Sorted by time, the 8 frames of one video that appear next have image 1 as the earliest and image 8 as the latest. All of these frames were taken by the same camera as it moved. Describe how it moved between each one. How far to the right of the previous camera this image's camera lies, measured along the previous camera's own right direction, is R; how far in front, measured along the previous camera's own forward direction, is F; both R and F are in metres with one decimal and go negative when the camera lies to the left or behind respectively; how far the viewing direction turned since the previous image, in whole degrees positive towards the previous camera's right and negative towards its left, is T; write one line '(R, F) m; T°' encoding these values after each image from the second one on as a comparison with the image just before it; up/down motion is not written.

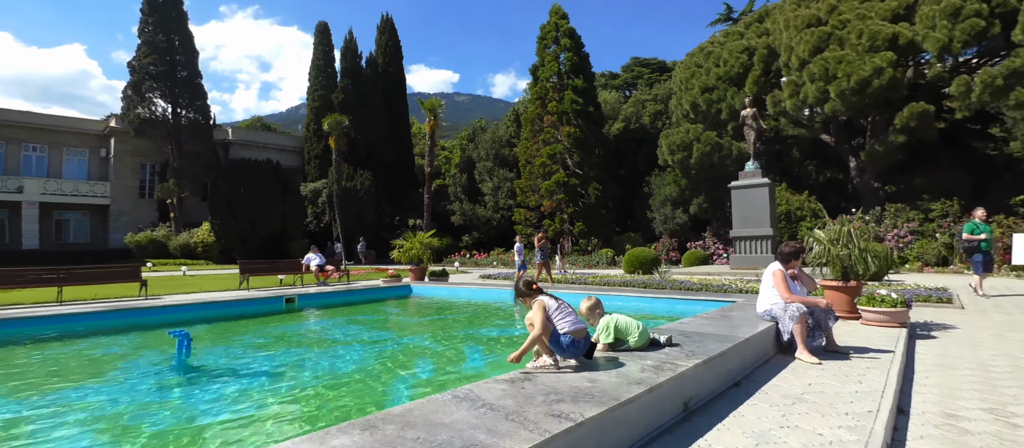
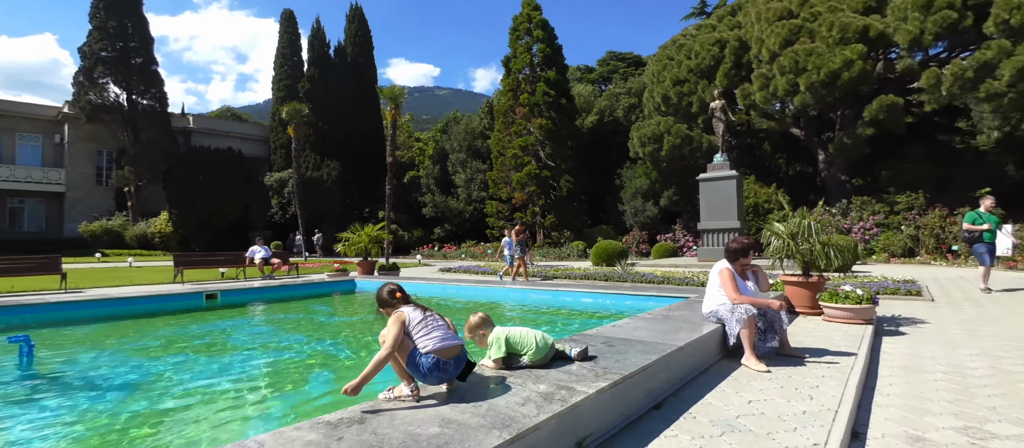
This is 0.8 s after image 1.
(+0.5, +0.6) m; +3°
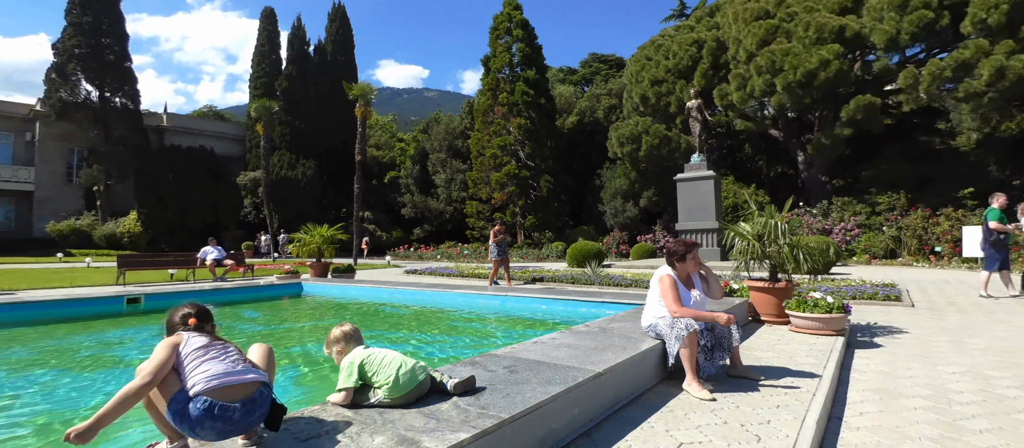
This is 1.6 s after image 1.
(+0.4, +0.5) m; +2°
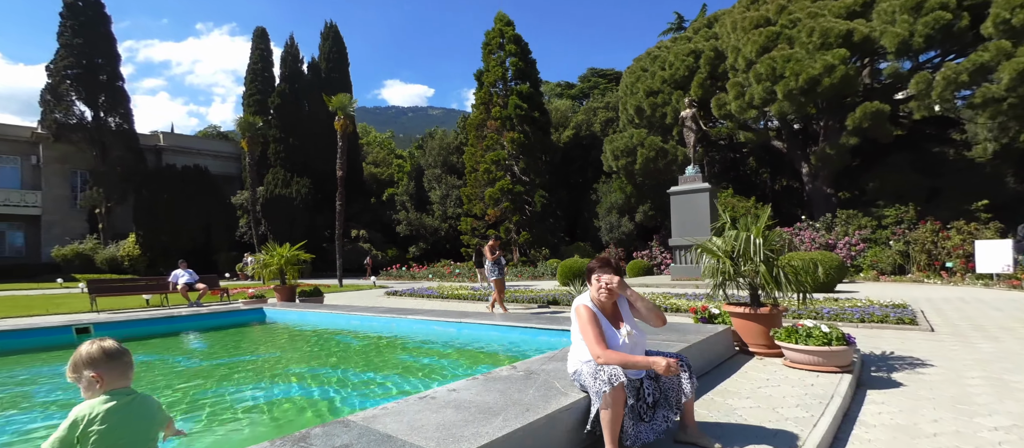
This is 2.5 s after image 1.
(+0.5, +0.6) m; 0°
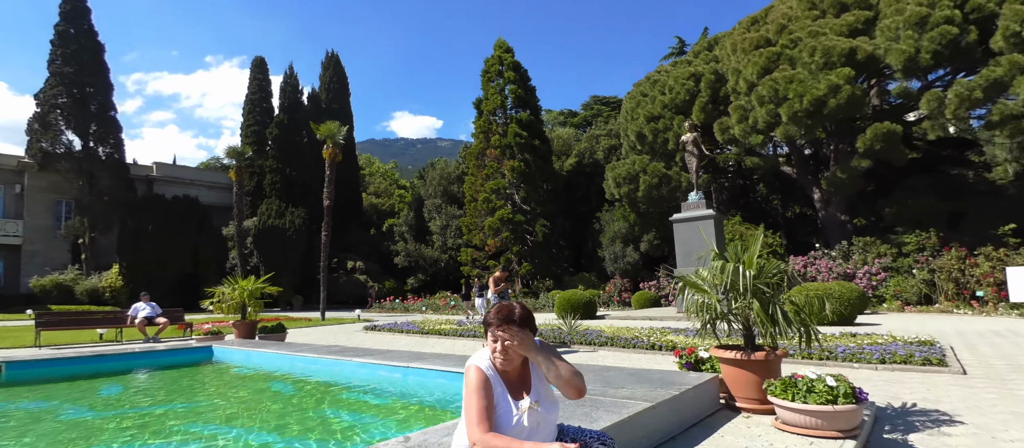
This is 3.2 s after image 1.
(+0.4, +0.8) m; -1°
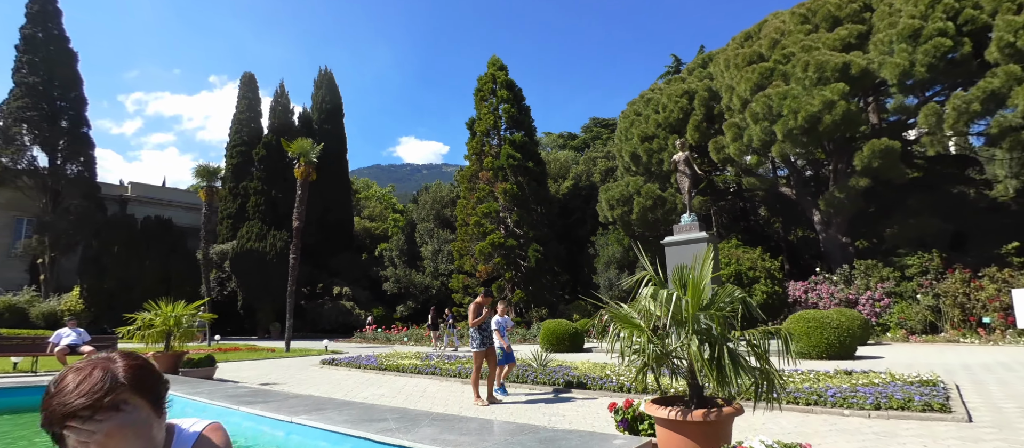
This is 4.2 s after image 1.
(+0.7, +0.9) m; -1°
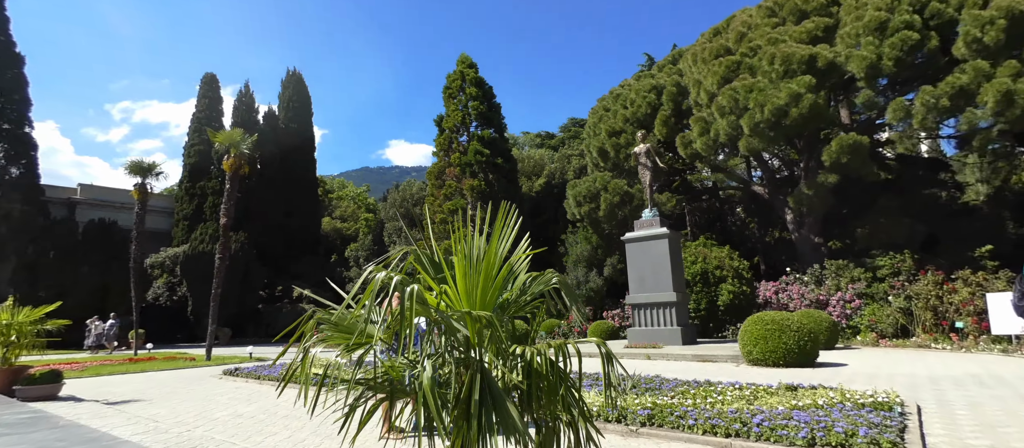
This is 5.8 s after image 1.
(+1.1, +1.0) m; +1°
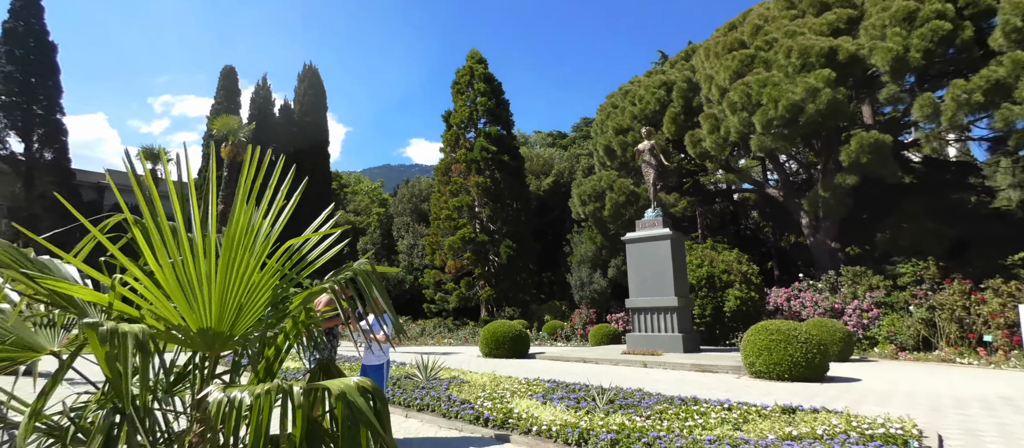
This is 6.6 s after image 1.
(+0.5, +0.6) m; -2°
